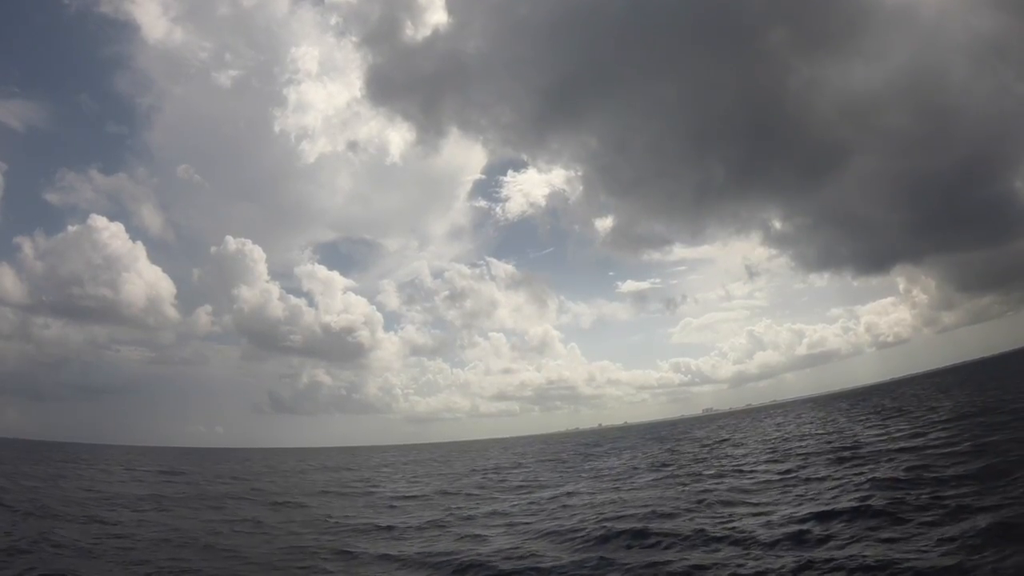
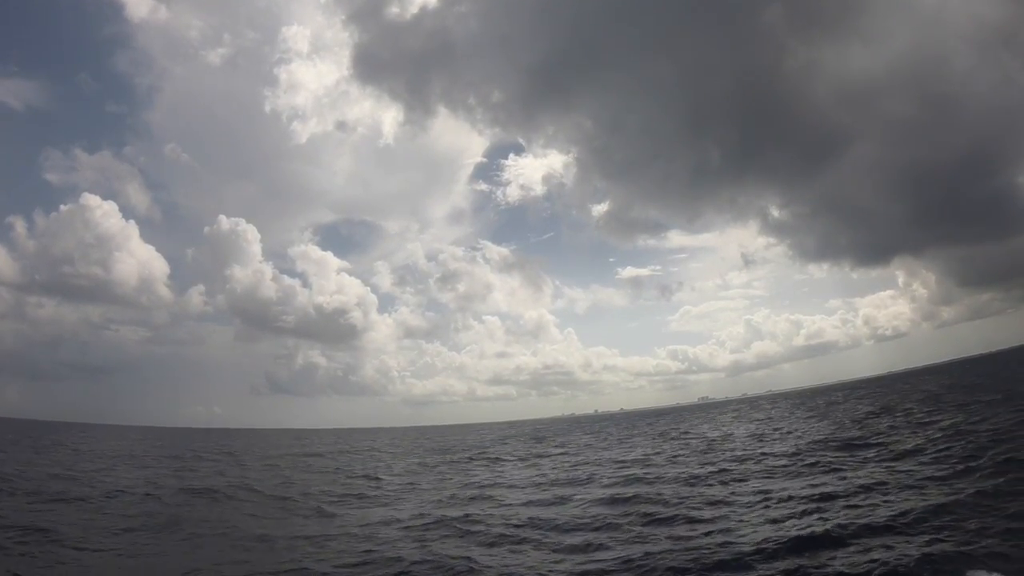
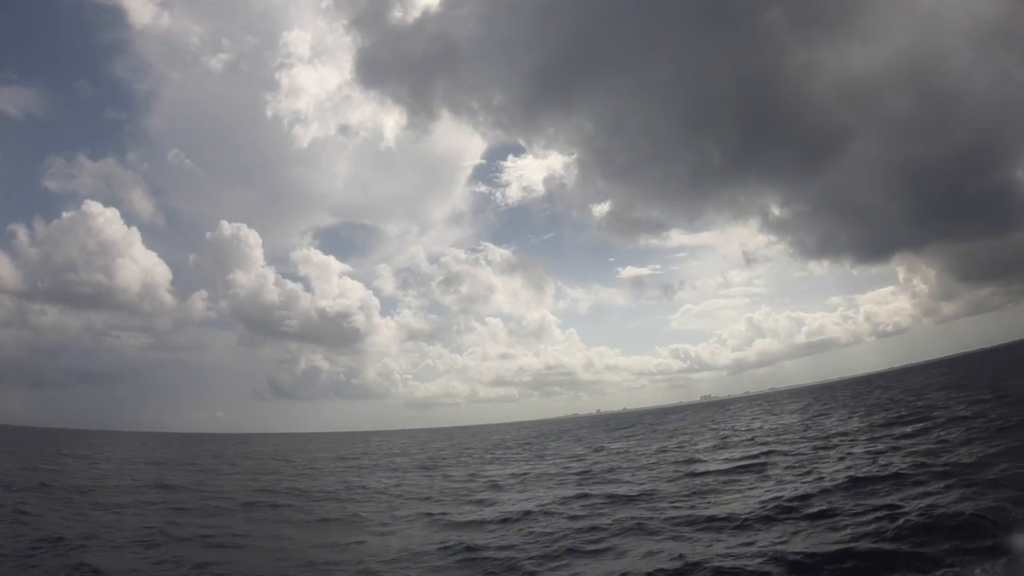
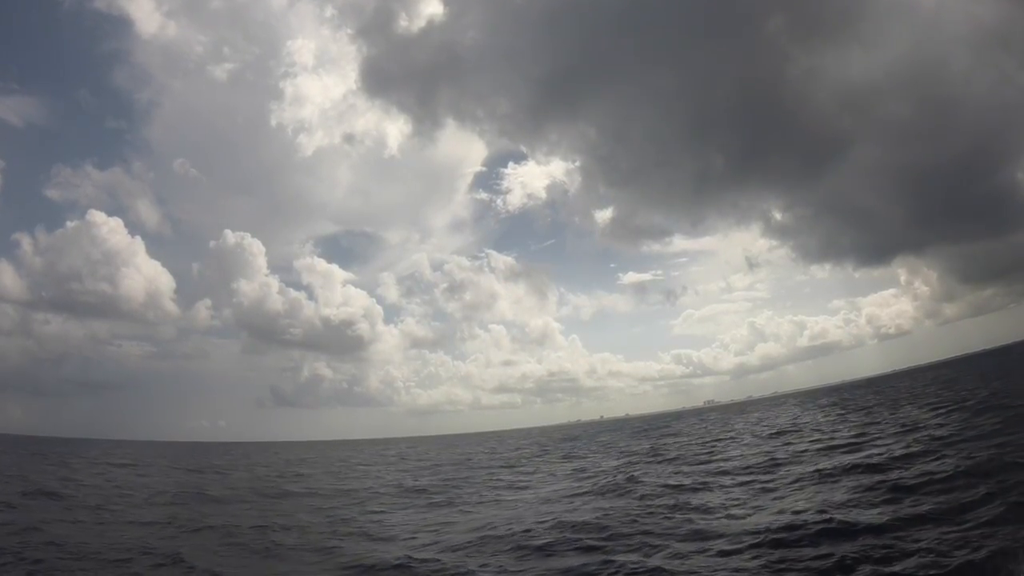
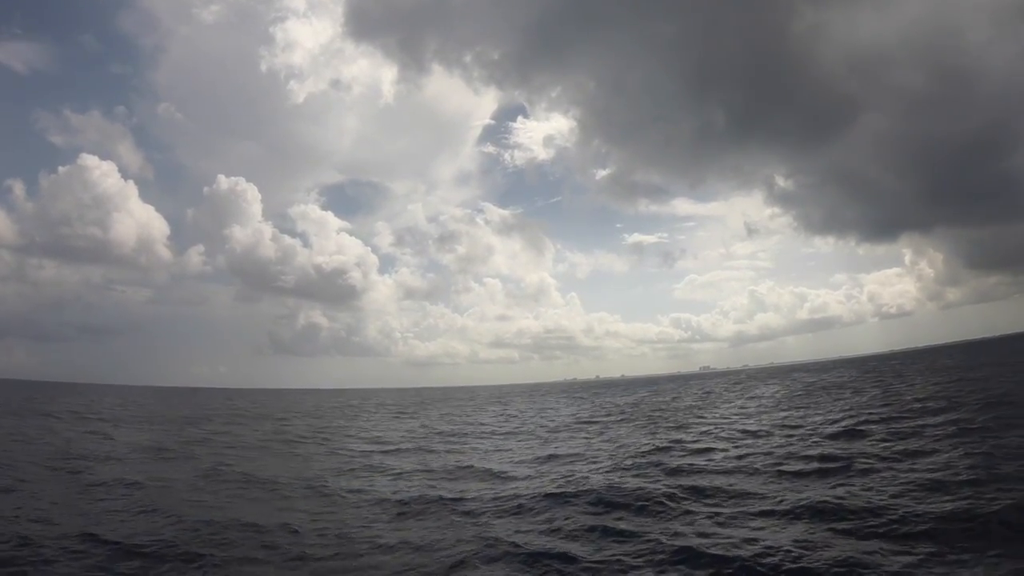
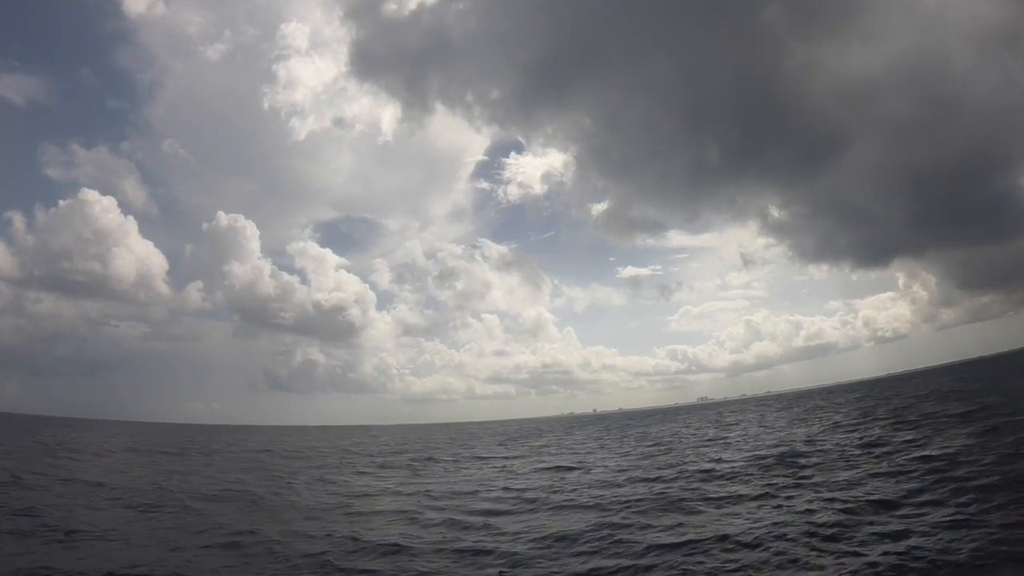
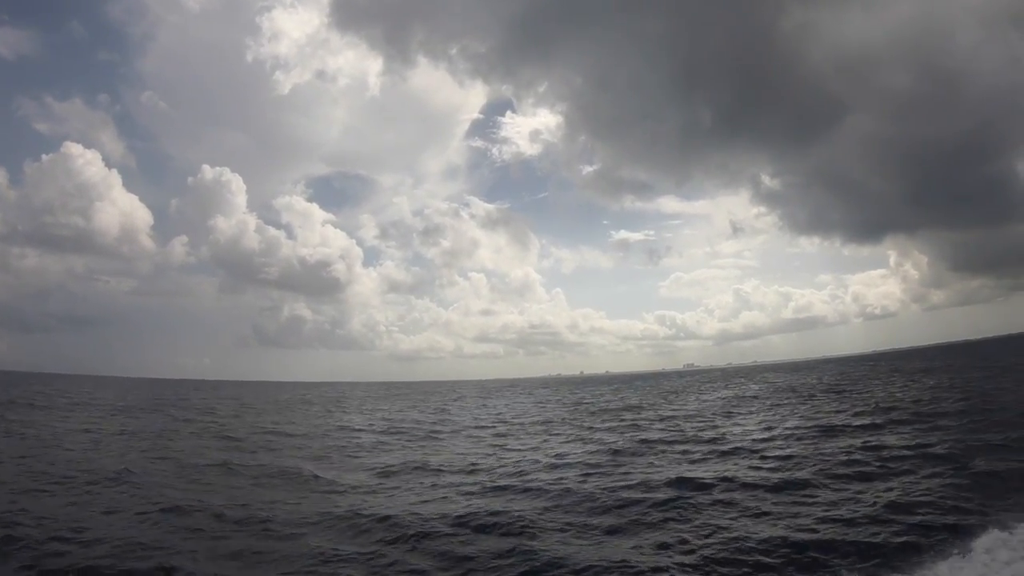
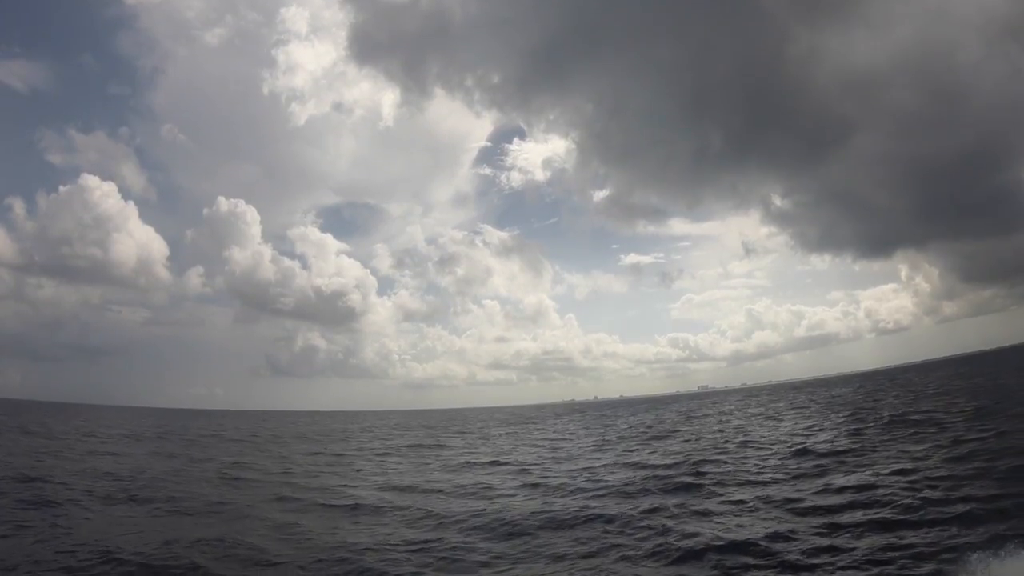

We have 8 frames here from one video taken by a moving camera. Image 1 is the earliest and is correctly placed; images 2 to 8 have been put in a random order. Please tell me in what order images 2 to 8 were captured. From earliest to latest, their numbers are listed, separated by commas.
4, 3, 2, 6, 8, 5, 7
